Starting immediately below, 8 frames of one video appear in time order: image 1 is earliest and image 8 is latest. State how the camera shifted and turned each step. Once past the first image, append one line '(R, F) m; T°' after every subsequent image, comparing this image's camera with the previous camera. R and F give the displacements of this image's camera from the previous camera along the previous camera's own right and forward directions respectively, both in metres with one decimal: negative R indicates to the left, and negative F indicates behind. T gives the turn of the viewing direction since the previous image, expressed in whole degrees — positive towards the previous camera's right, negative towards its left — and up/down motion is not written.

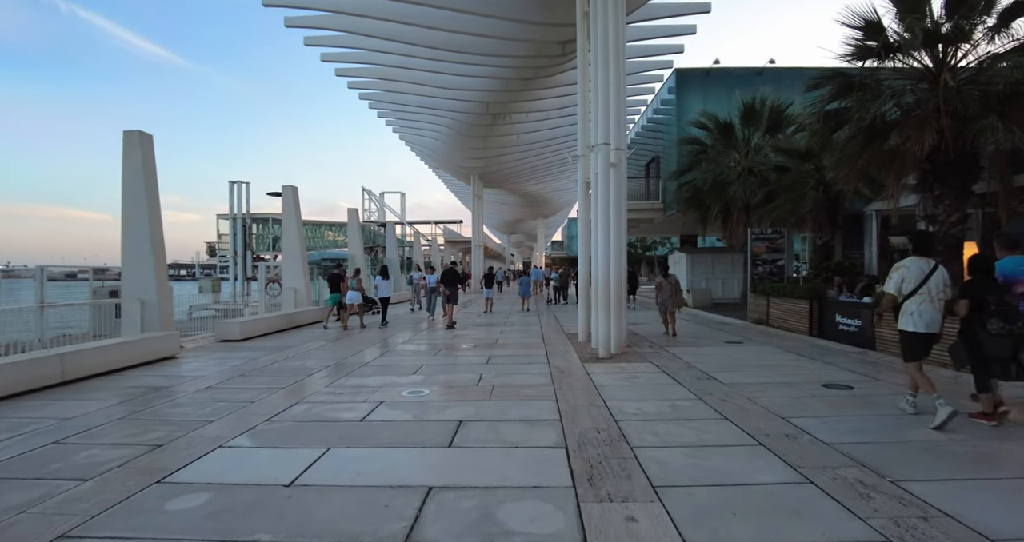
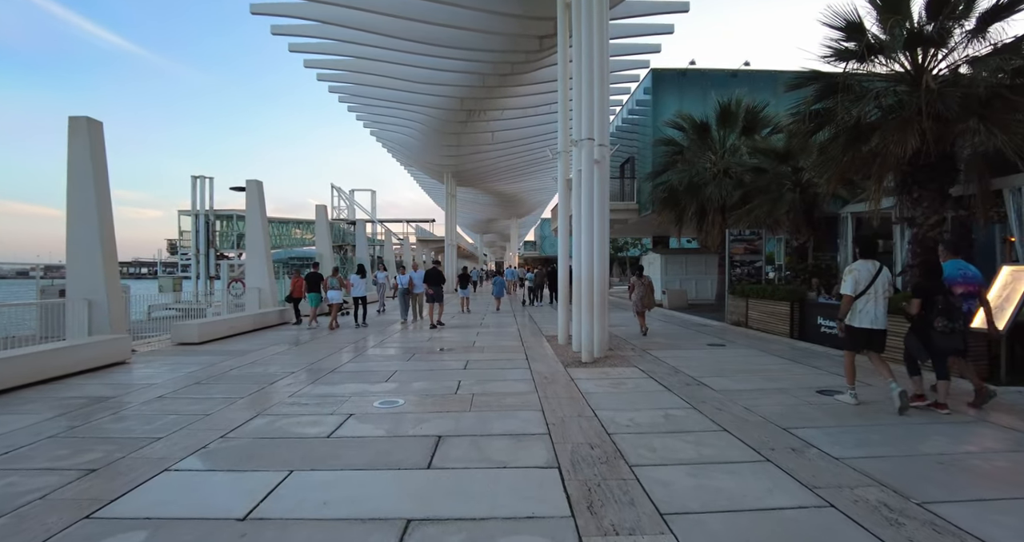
(-0.1, +0.4) m; +3°
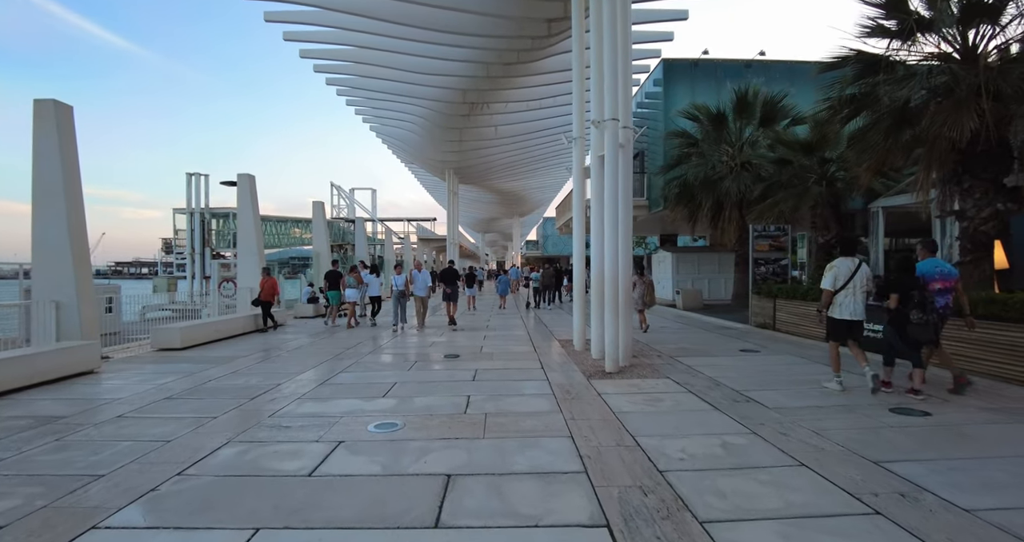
(-0.2, +0.8) m; 0°
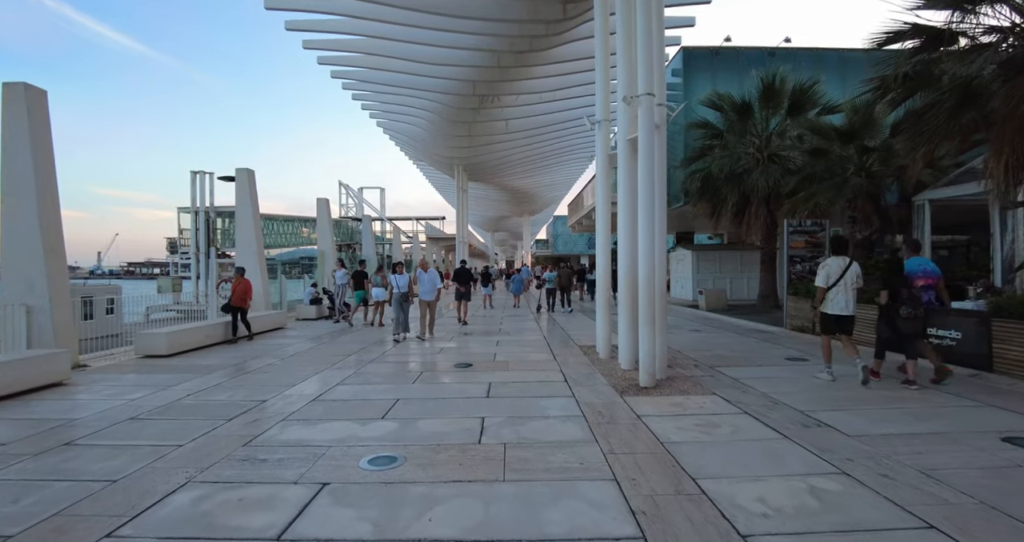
(-0.1, +0.8) m; -1°
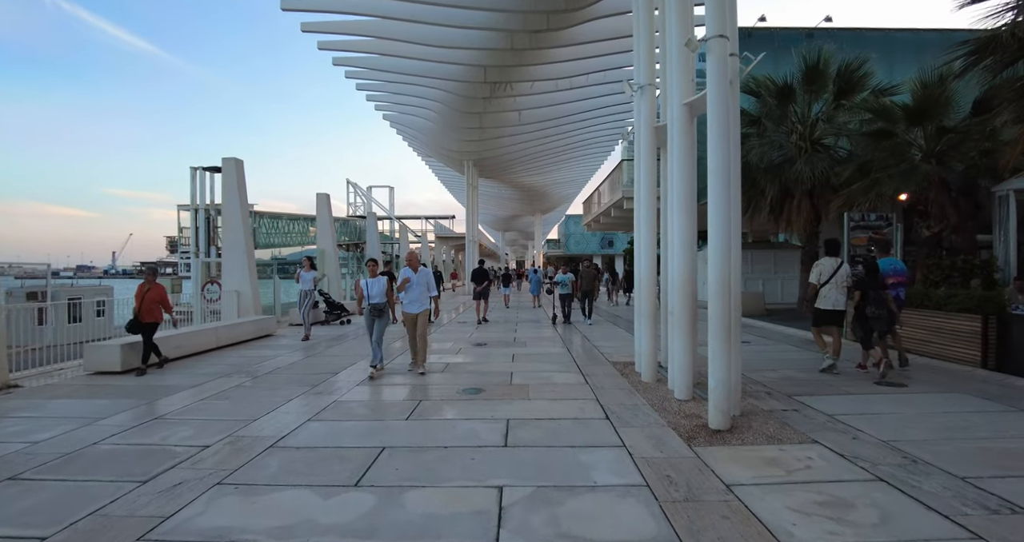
(-0.2, +1.4) m; -1°
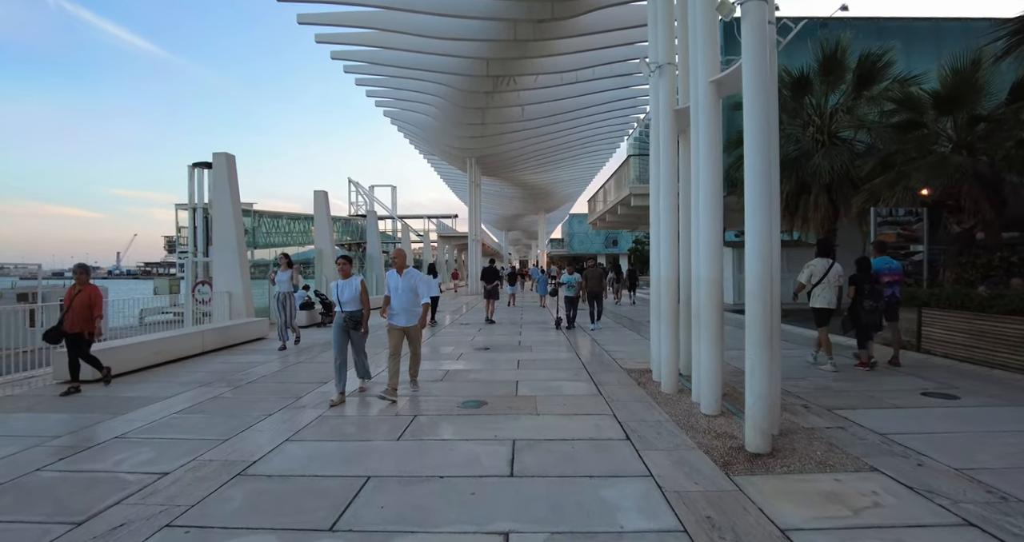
(0.0, +0.6) m; 0°
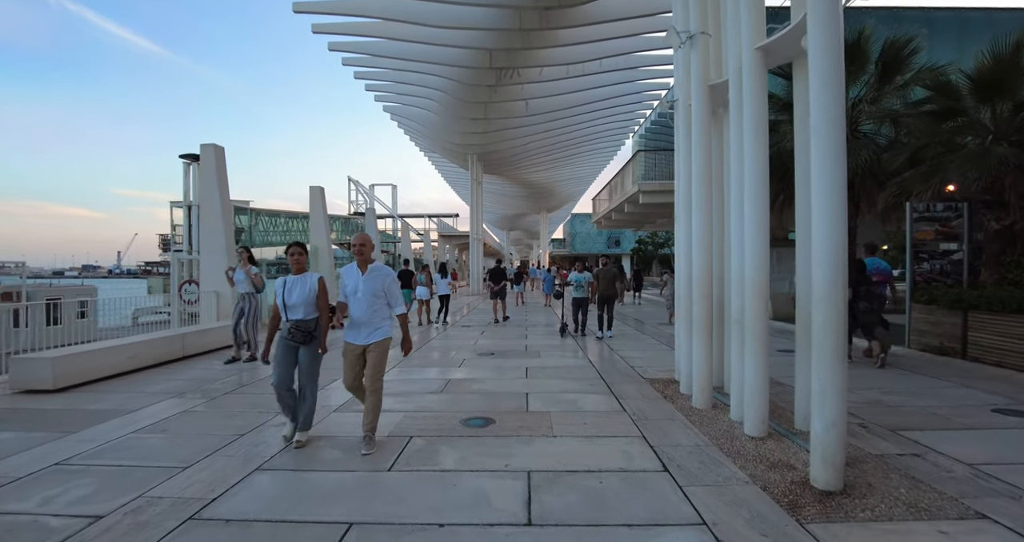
(-0.1, +0.6) m; 0°
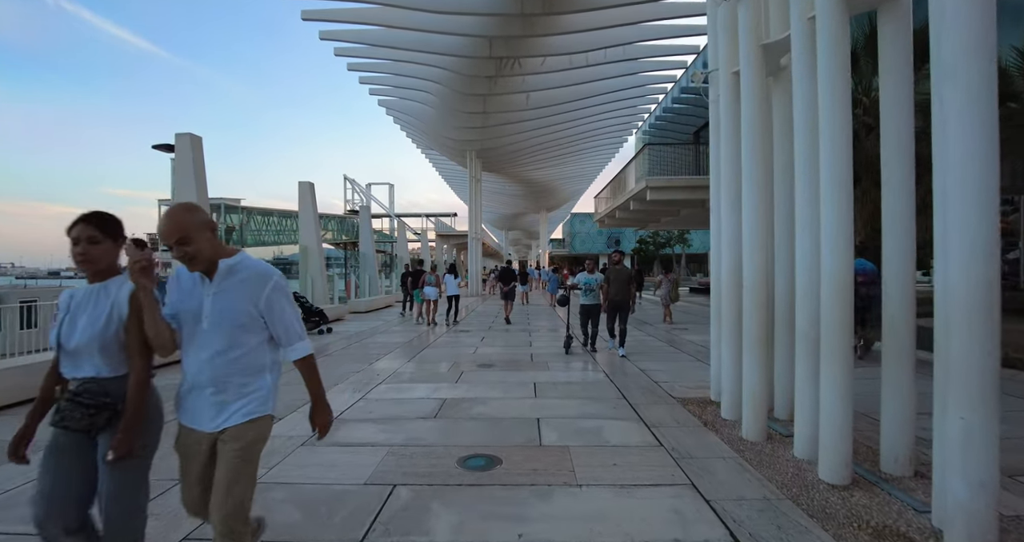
(-0.1, +0.9) m; 0°
